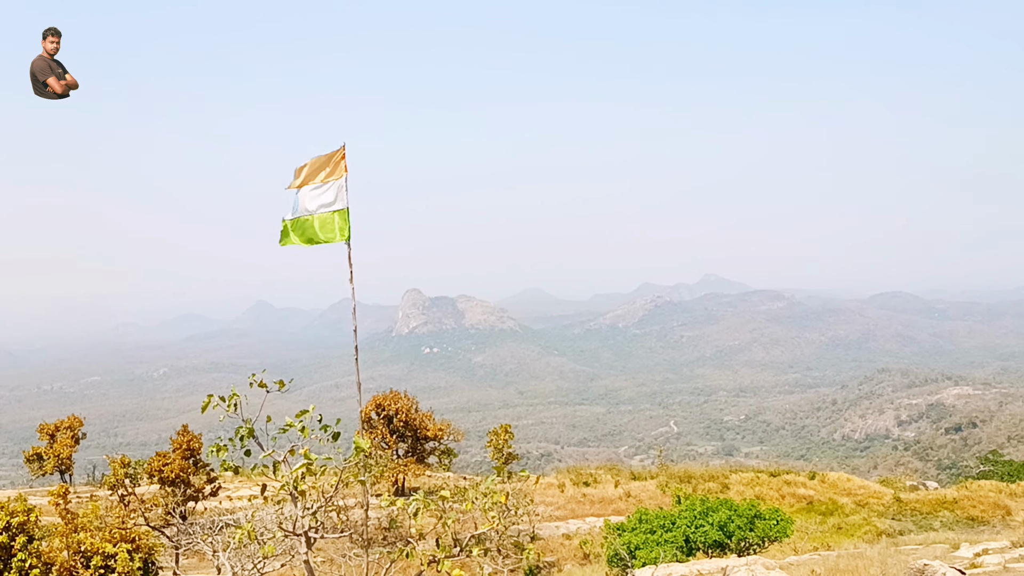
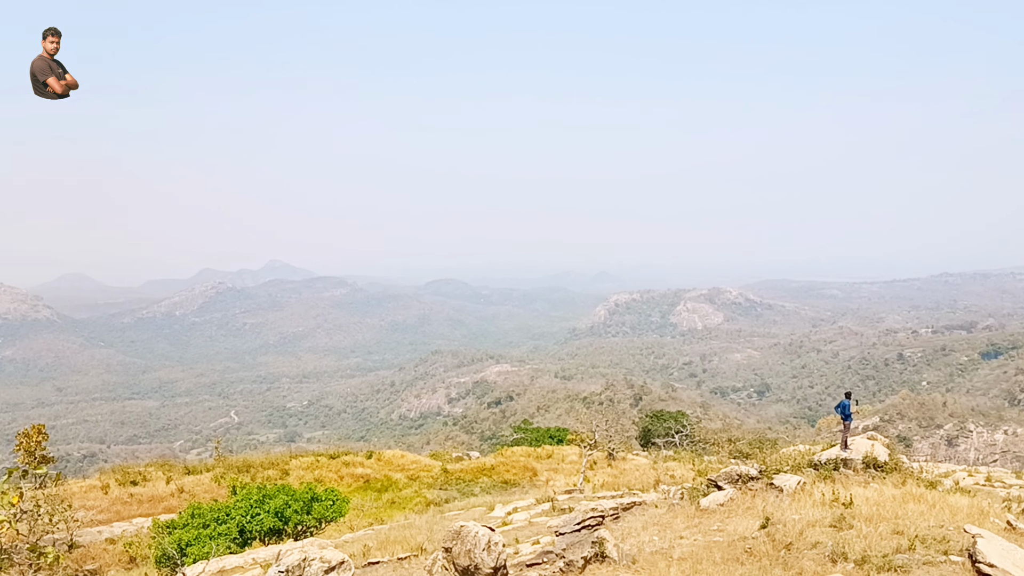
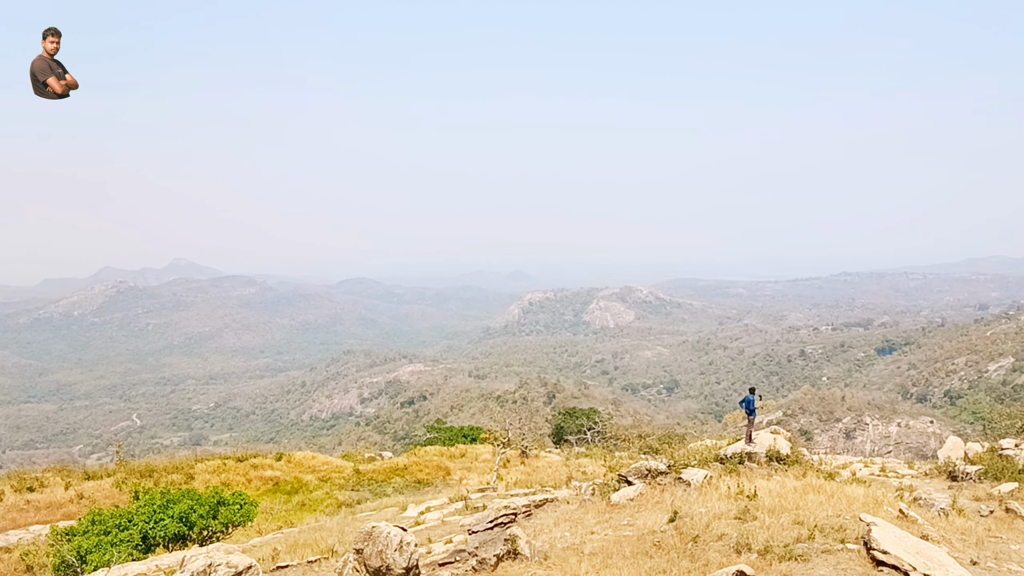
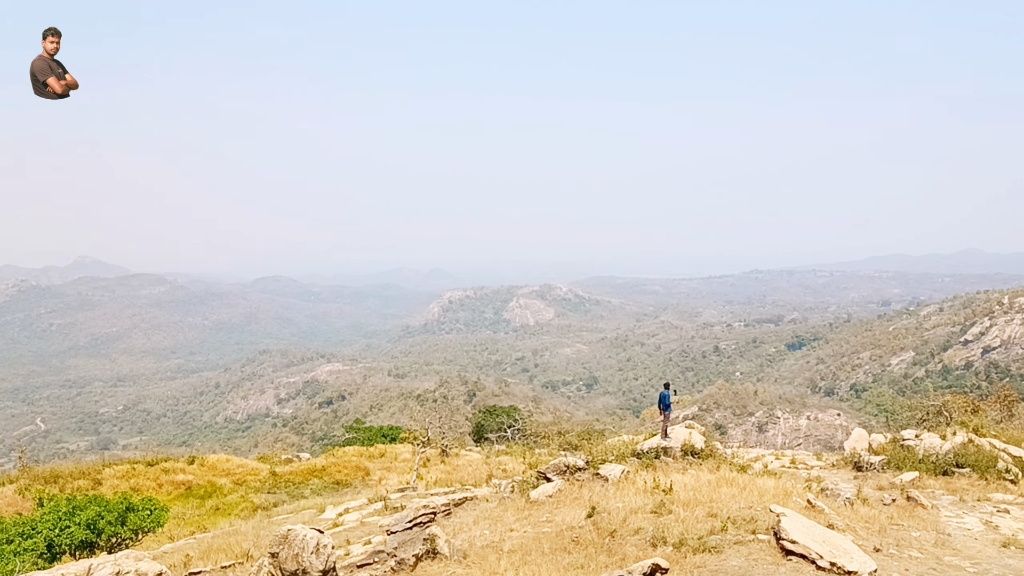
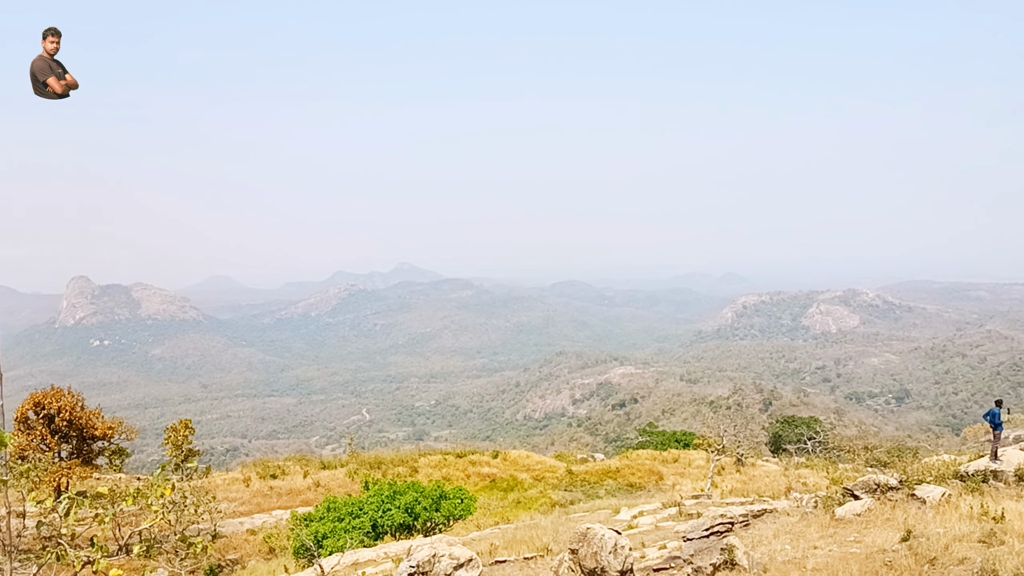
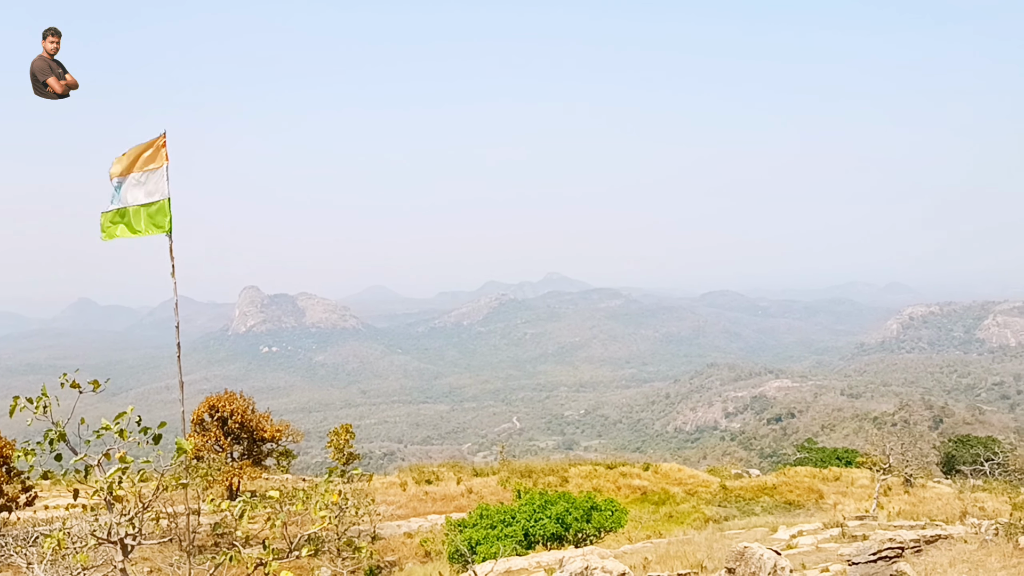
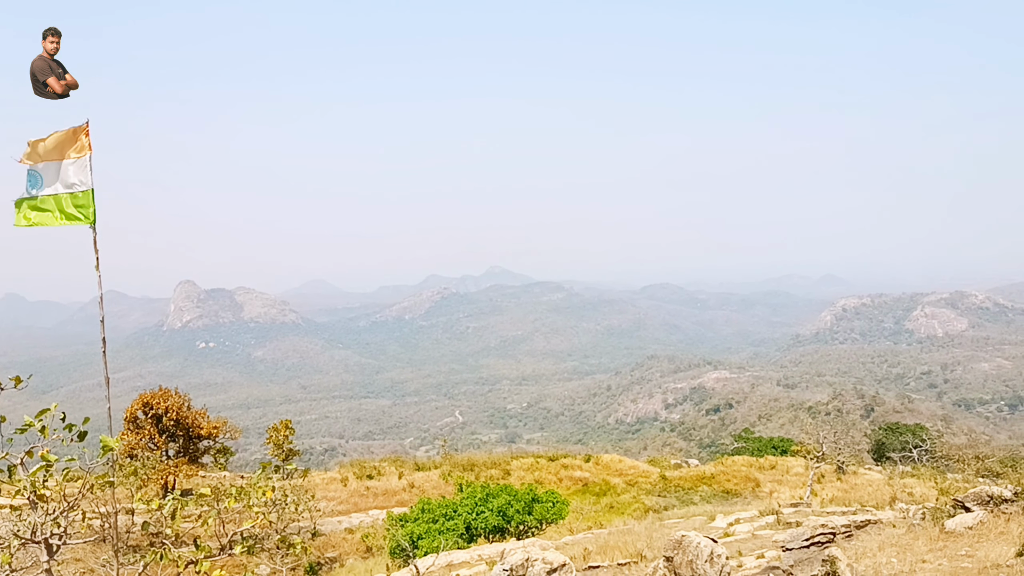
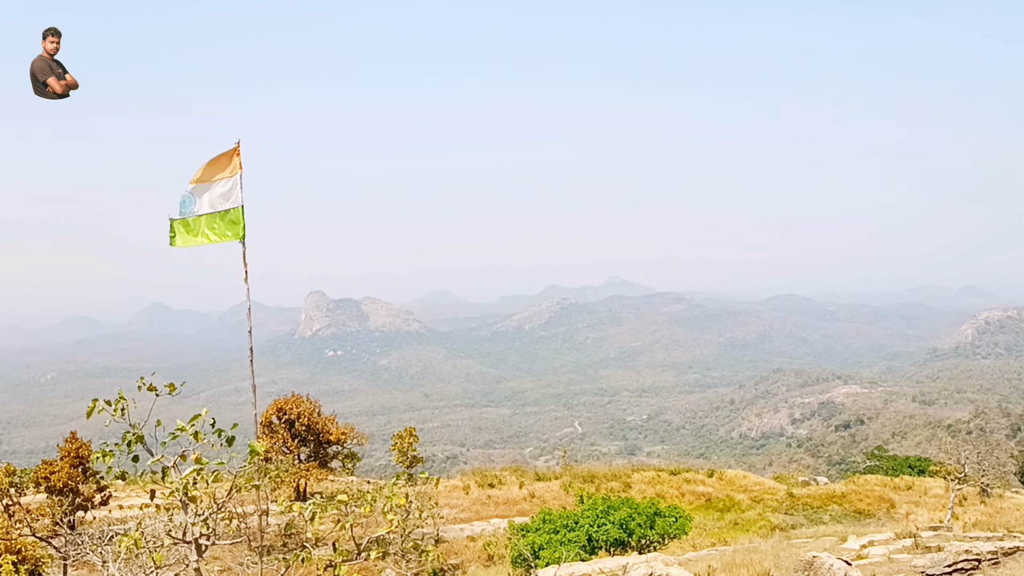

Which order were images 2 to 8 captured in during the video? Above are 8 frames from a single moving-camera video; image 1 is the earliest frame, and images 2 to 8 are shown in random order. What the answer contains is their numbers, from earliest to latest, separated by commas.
8, 6, 7, 5, 2, 3, 4
